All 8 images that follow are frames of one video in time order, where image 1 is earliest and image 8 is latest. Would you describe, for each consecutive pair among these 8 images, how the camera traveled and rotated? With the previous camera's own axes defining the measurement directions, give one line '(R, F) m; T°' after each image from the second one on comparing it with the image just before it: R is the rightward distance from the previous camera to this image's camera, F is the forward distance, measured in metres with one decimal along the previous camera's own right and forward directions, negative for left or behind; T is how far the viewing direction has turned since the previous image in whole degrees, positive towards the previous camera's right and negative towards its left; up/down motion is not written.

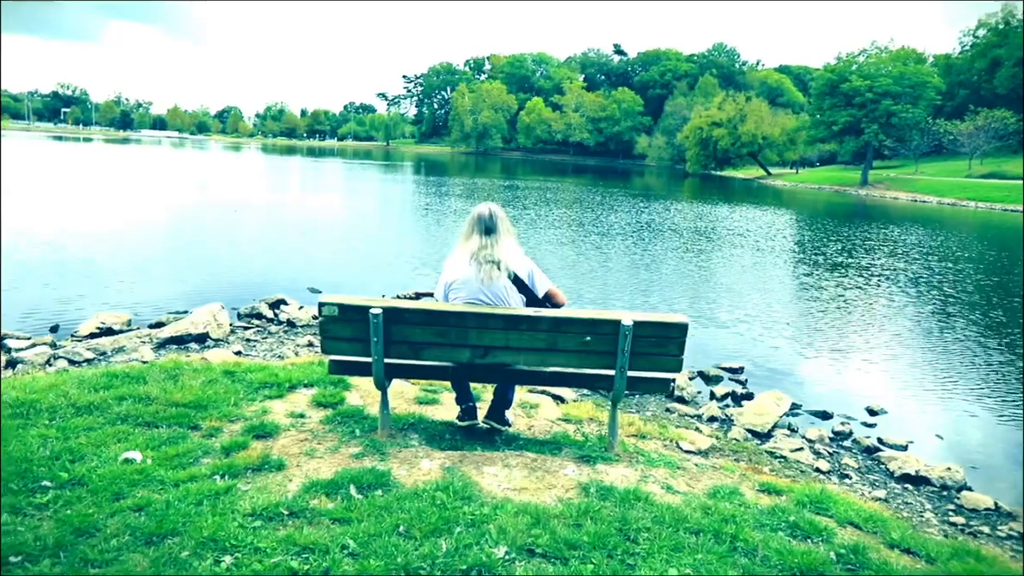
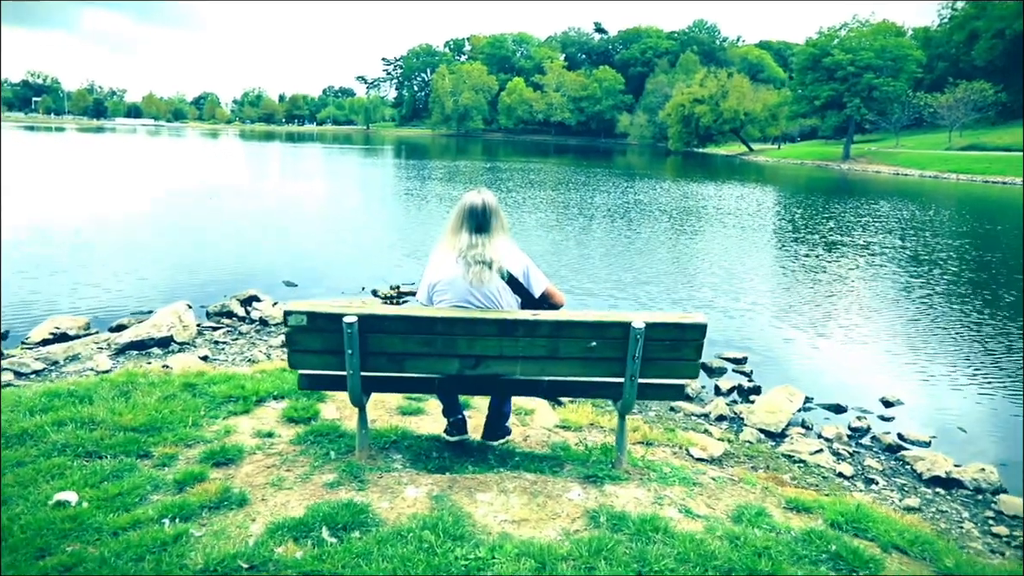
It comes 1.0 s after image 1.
(-0.1, +1.0) m; +1°
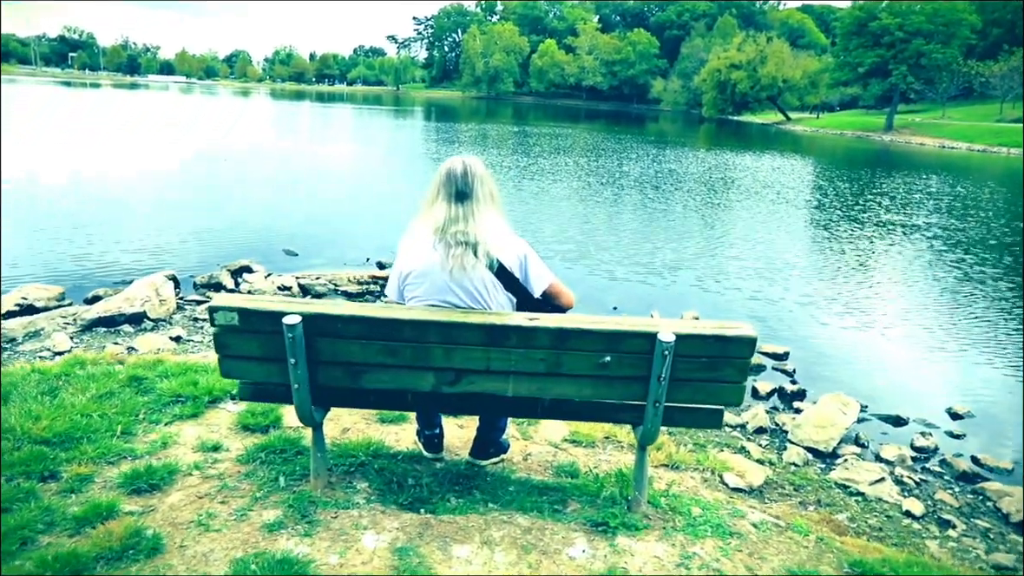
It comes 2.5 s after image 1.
(+0.3, +1.6) m; -2°
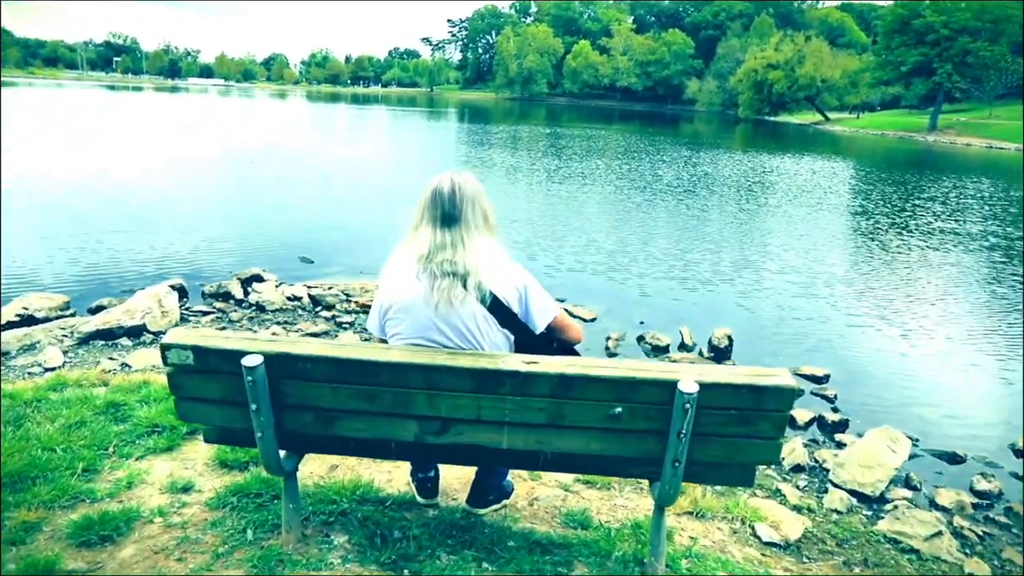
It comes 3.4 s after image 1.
(+0.3, +0.8) m; -3°
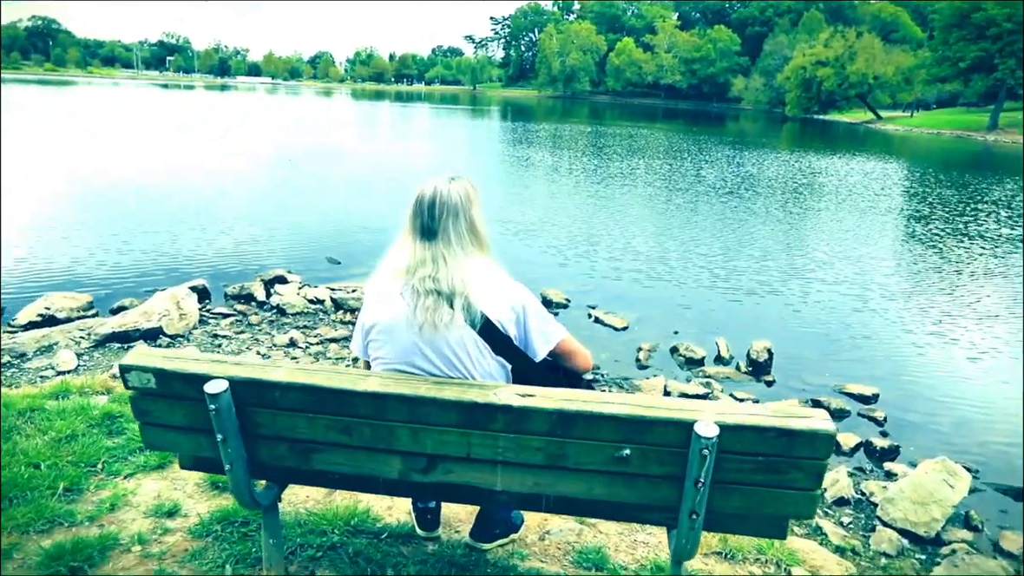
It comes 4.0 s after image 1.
(+0.2, +0.6) m; -3°
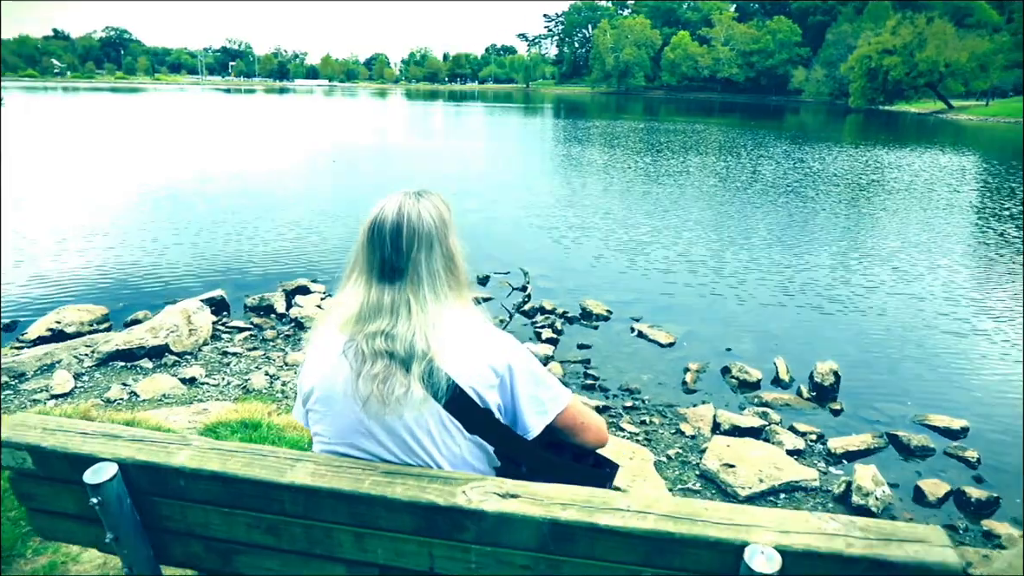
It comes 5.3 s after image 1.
(+0.3, +1.2) m; -4°
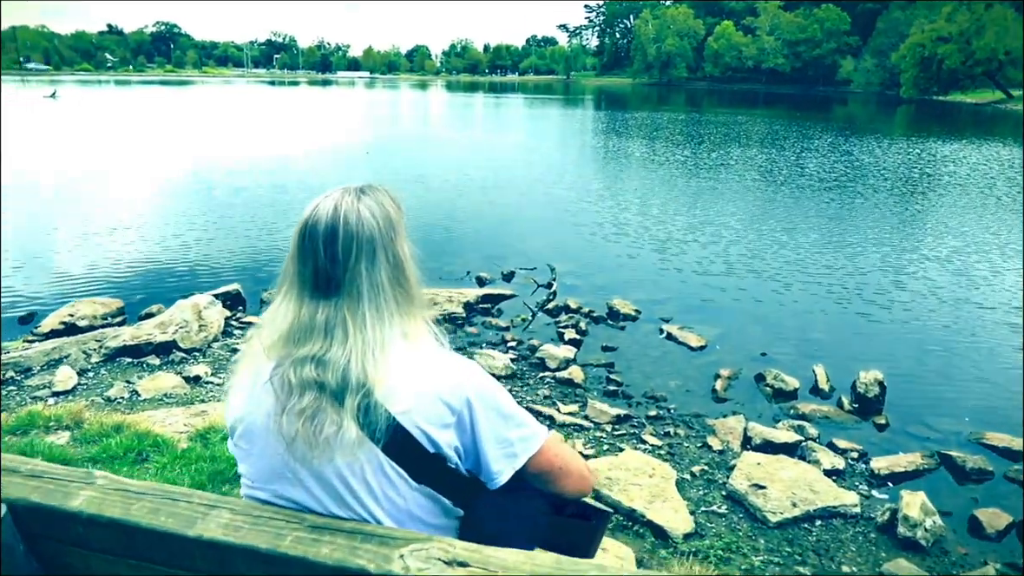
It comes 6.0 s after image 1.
(+0.3, +0.6) m; -3°
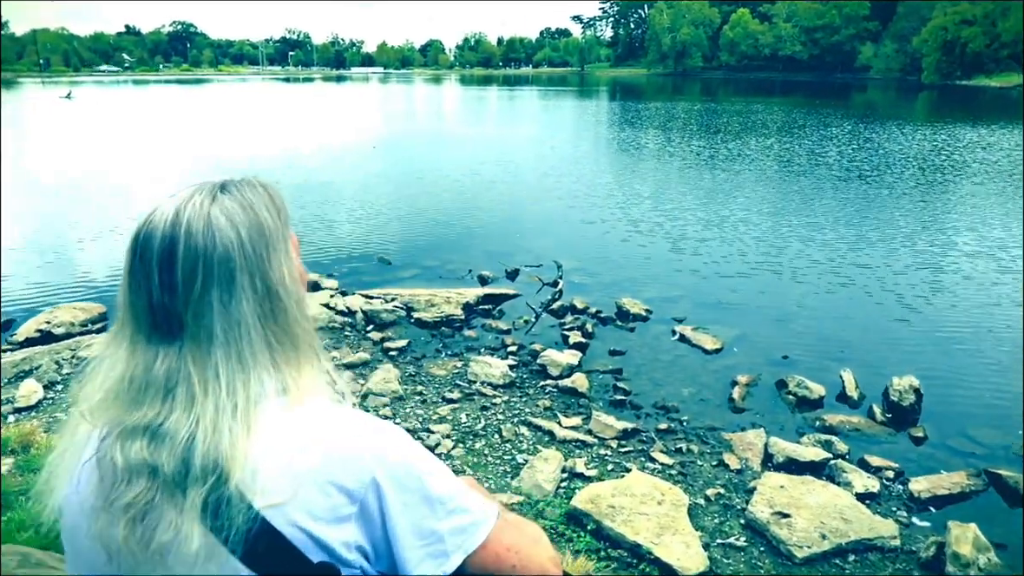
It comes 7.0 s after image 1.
(+0.3, +0.8) m; -1°
